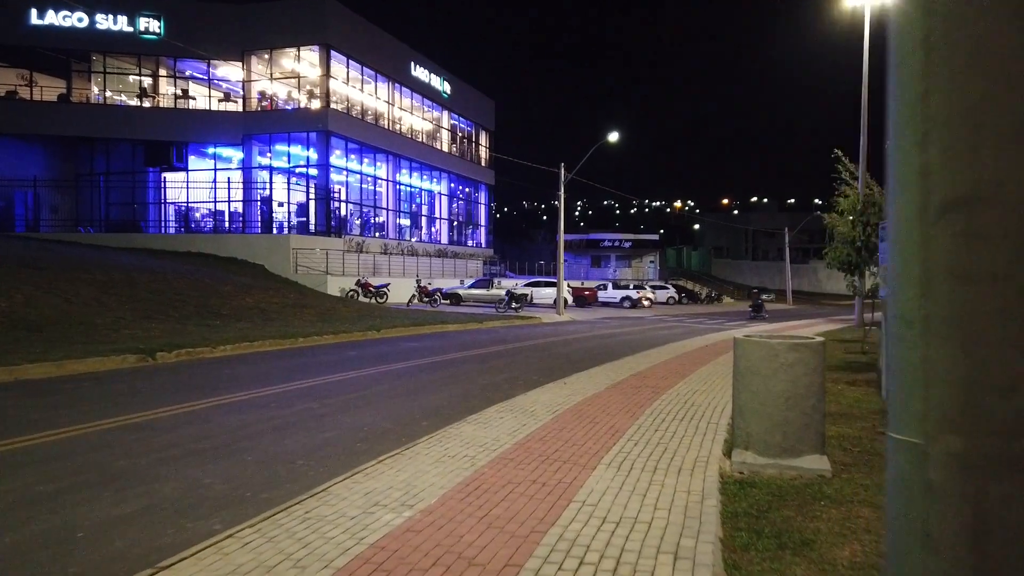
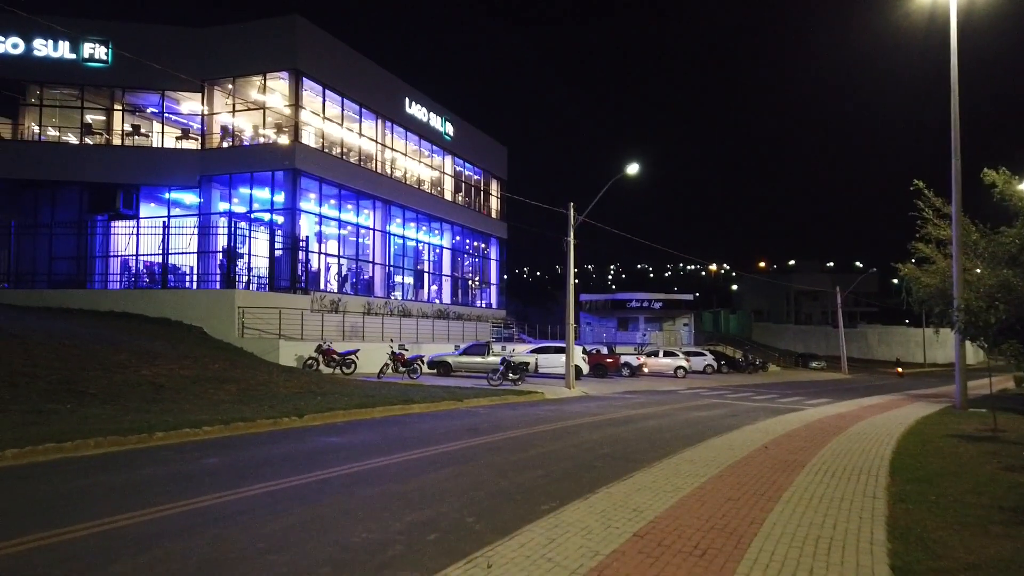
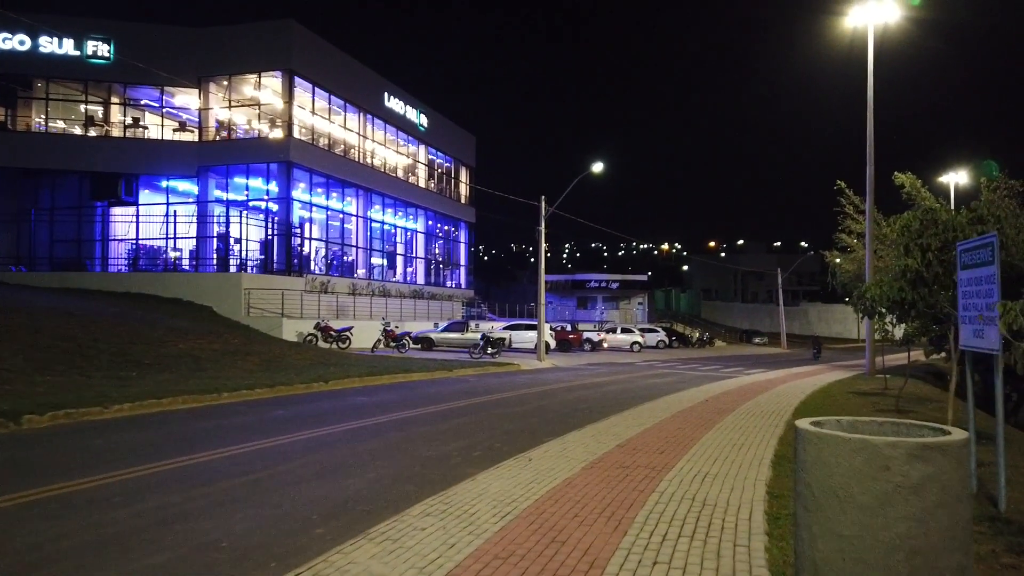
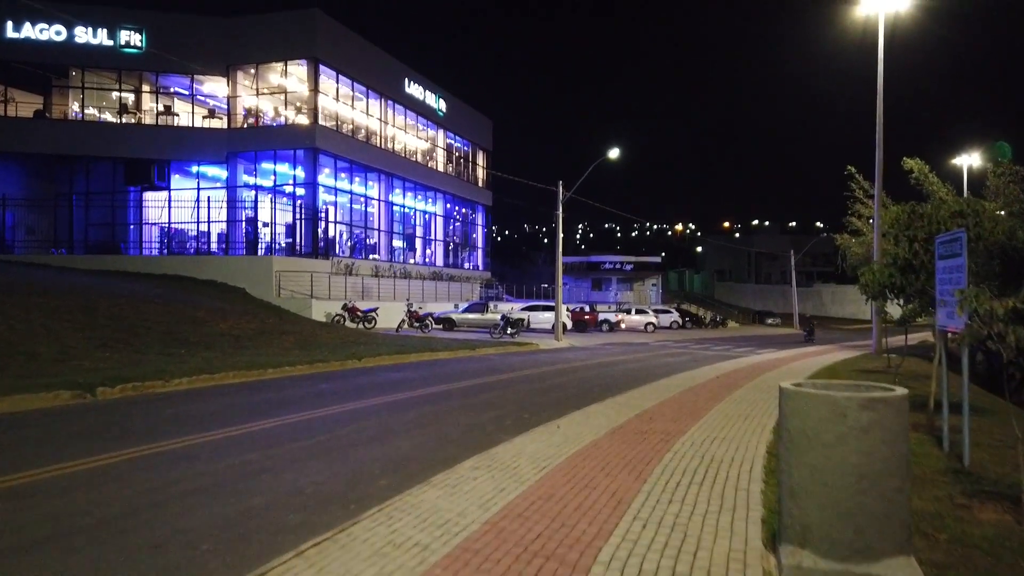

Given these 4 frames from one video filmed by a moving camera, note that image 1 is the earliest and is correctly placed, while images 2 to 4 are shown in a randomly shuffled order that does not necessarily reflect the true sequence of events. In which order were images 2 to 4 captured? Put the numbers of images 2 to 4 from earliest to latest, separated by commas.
4, 3, 2
